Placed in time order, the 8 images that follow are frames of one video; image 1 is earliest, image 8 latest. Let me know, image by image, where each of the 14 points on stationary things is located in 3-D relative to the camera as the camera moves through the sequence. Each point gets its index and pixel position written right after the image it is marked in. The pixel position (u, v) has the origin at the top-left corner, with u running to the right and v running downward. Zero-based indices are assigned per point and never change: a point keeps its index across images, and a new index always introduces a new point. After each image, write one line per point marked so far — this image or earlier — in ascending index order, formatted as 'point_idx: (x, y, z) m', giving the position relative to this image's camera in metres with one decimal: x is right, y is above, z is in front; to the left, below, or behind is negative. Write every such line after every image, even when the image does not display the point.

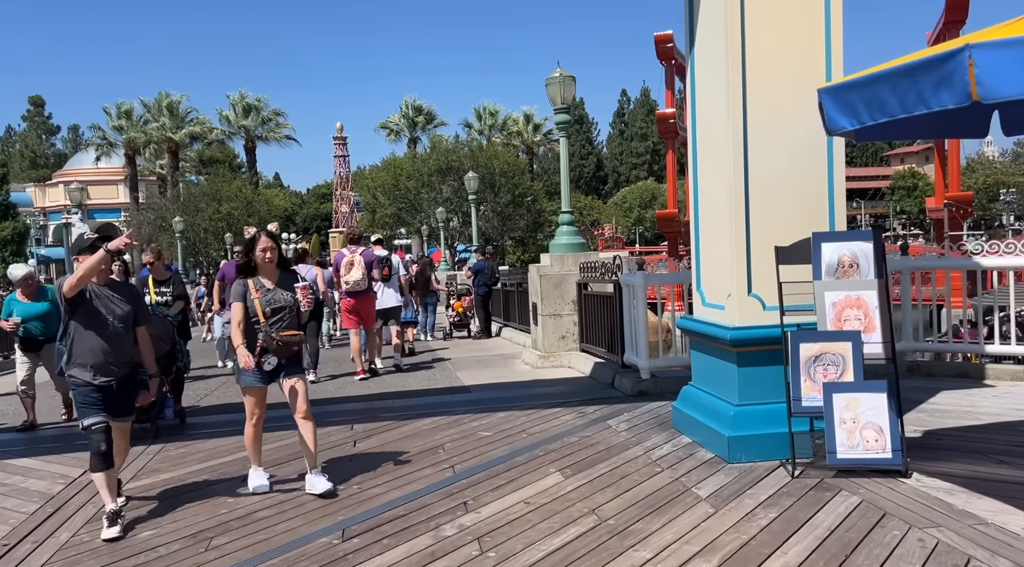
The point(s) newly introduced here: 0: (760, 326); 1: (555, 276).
0: (+1.4, -0.2, +5.3) m
1: (+0.5, +0.1, +9.8) m
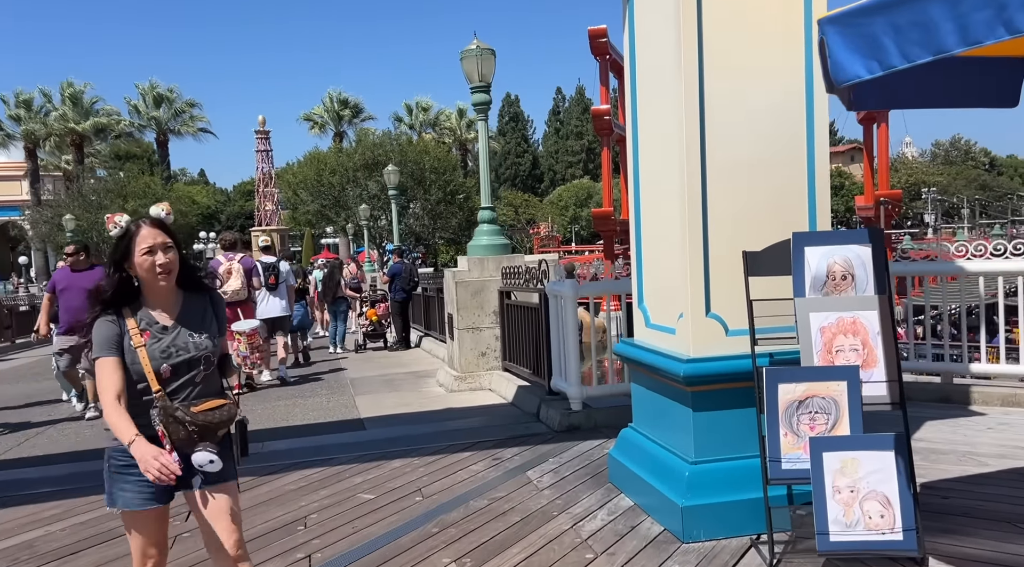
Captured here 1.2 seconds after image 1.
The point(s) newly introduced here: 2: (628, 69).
0: (+0.9, -0.3, +4.0) m
1: (-0.4, 0.0, +8.5) m
2: (+0.6, +1.1, +4.7) m
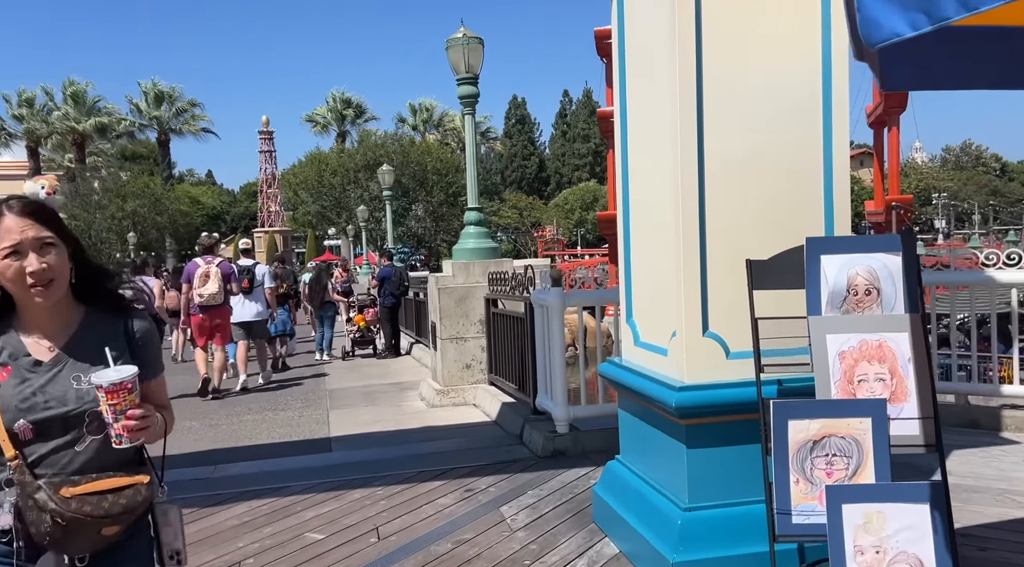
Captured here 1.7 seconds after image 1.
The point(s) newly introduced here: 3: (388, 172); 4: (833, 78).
0: (+0.8, -0.4, +3.4) m
1: (-0.5, -0.1, +7.9) m
2: (+0.5, +1.0, +4.1) m
3: (-2.6, +2.3, +19.3) m
4: (+1.2, +0.8, +3.5) m
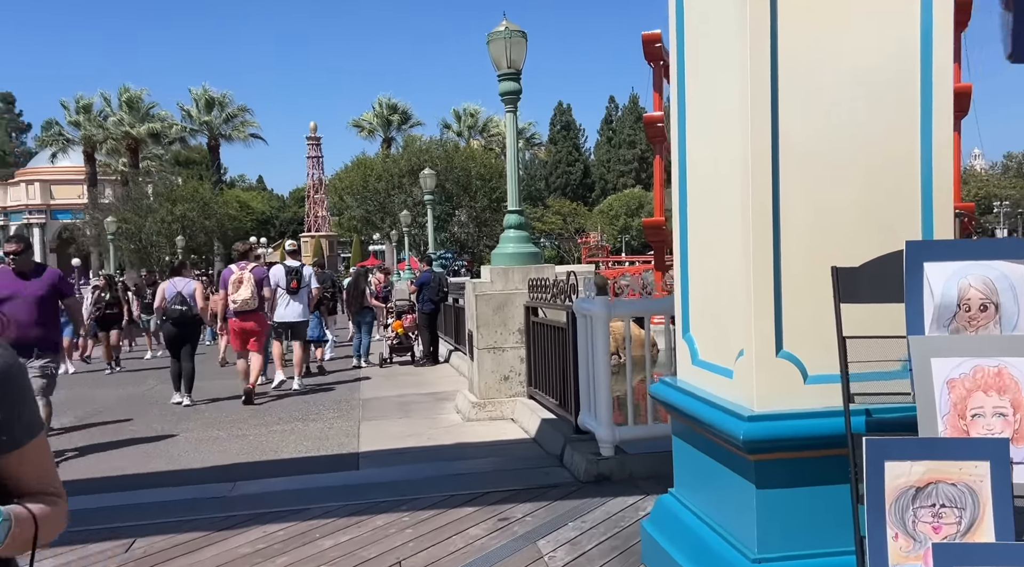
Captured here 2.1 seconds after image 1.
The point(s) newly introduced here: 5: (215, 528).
0: (+0.9, -0.4, +2.9) m
1: (-0.1, -0.1, +7.4) m
2: (+0.6, +1.0, +3.6) m
3: (-1.7, +2.2, +18.9) m
4: (+1.4, +0.8, +3.0) m
5: (-1.6, -1.3, +4.8) m
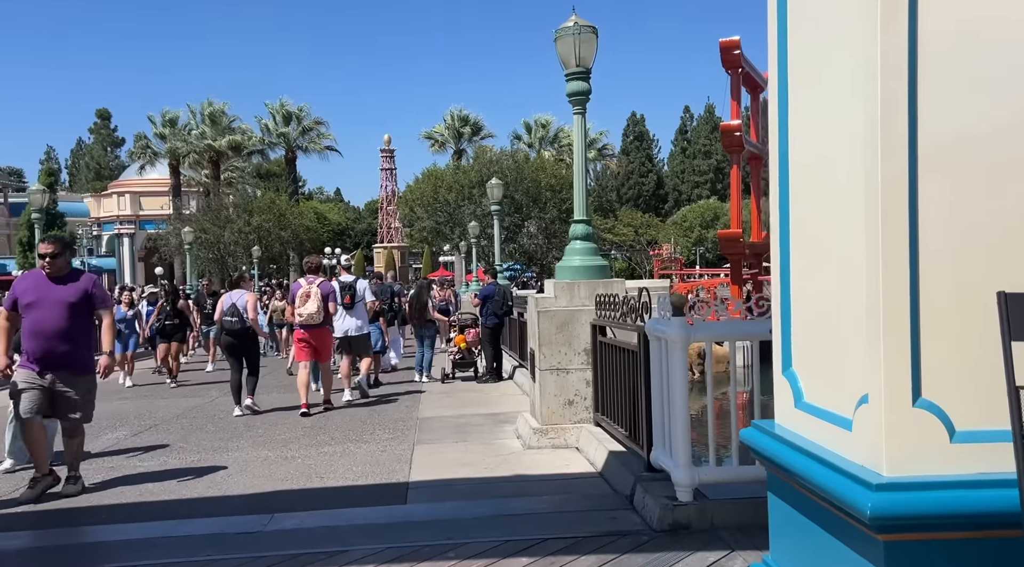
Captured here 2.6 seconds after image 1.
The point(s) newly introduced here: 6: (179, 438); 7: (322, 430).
0: (+1.0, -0.5, +2.2) m
1: (+0.4, -0.2, +6.8) m
2: (+0.9, +0.9, +3.0) m
3: (-0.3, +2.0, +18.4) m
4: (+1.5, +0.7, +2.3) m
5: (-1.3, -1.4, +4.3) m
6: (-3.2, -1.5, +9.0) m
7: (-1.8, -1.4, +8.6) m
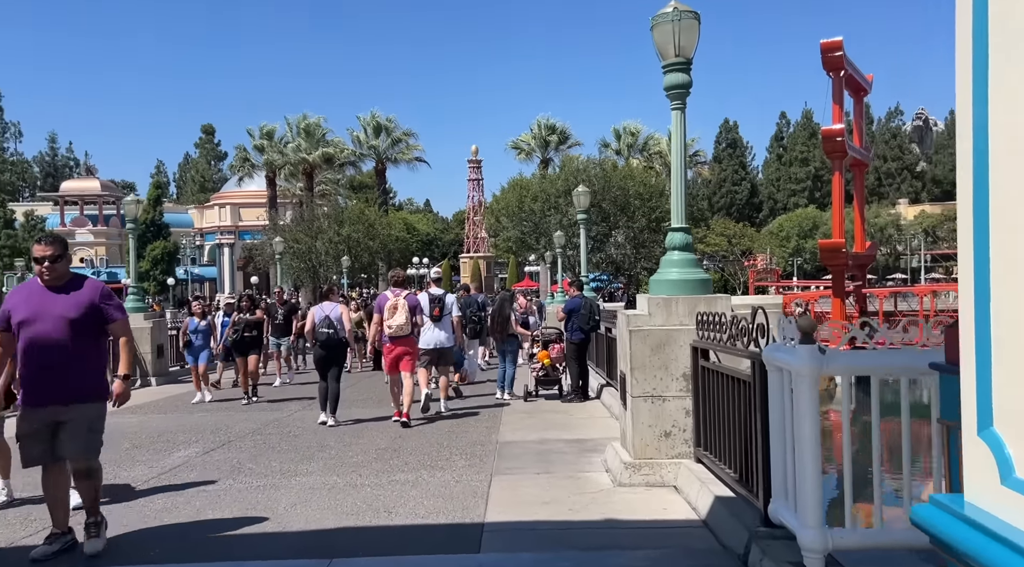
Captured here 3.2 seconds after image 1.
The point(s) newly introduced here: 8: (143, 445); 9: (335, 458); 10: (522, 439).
0: (+1.2, -0.5, +1.4) m
1: (+1.0, -0.3, +6.1) m
2: (+1.1, +0.9, +2.2) m
3: (+1.4, +1.7, +17.7) m
4: (+1.7, +0.6, +1.4) m
5: (-0.9, -1.4, +3.7) m
6: (-2.4, -1.6, +8.5) m
7: (-1.0, -1.5, +8.1) m
8: (-3.8, -1.7, +9.6) m
9: (-1.5, -1.5, +7.9) m
10: (+0.1, -1.4, +8.3) m
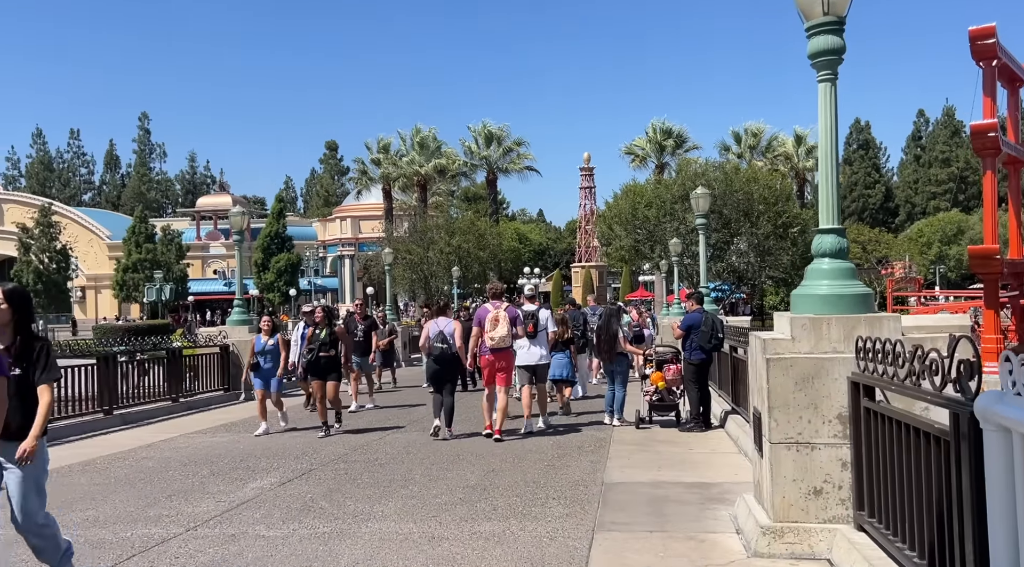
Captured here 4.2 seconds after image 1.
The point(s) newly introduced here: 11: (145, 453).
0: (+1.1, -0.6, +0.1) m
1: (+1.5, -0.4, +4.8) m
2: (+1.2, +0.8, +0.9) m
3: (+3.4, +1.5, +16.3) m
4: (+1.7, +0.6, +0.1) m
5: (-0.6, -1.5, +2.7) m
6: (-1.5, -1.7, +7.6) m
7: (-0.2, -1.6, +7.0) m
8: (-2.8, -1.8, +8.8) m
9: (-0.7, -1.6, +6.9) m
10: (+0.9, -1.5, +7.1) m
11: (-4.1, -1.9, +10.1) m
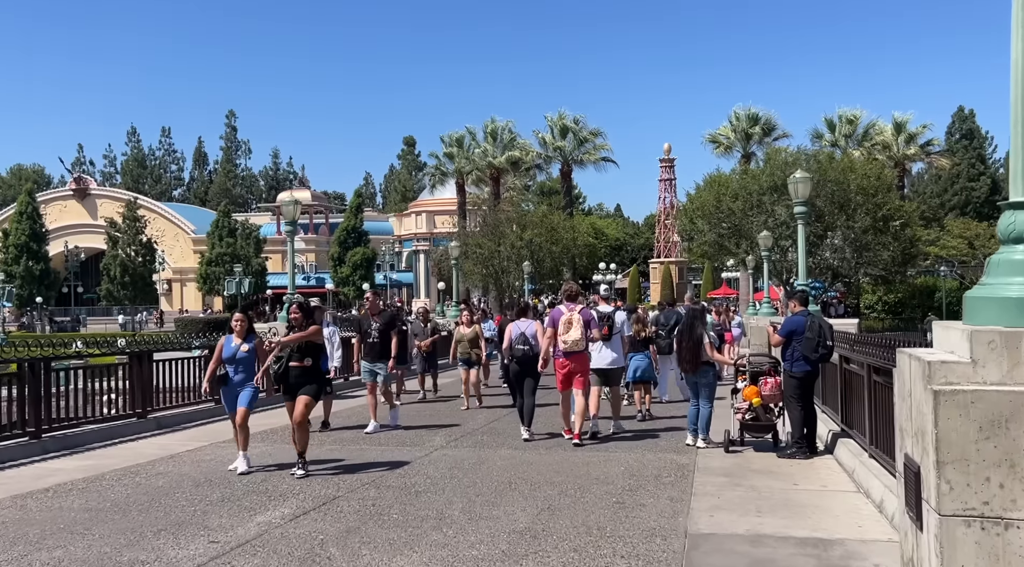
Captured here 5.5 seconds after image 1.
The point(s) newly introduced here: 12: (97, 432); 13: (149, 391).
0: (+0.9, -0.6, -1.5) m
1: (+1.7, -0.4, +3.1) m
2: (+1.0, +0.8, -0.7) m
3: (+4.6, +1.6, +14.5) m
4: (+1.4, +0.6, -1.5) m
5: (-0.7, -1.5, +1.2) m
6: (-1.1, -1.7, +6.2) m
7: (+0.2, -1.6, +5.5) m
8: (-2.3, -1.7, +7.6) m
9: (-0.4, -1.6, +5.5) m
10: (+1.3, -1.5, +5.5) m
11: (-3.4, -1.8, +9.0) m
12: (-5.0, -1.8, +11.1) m
13: (-4.8, -1.4, +12.1) m
